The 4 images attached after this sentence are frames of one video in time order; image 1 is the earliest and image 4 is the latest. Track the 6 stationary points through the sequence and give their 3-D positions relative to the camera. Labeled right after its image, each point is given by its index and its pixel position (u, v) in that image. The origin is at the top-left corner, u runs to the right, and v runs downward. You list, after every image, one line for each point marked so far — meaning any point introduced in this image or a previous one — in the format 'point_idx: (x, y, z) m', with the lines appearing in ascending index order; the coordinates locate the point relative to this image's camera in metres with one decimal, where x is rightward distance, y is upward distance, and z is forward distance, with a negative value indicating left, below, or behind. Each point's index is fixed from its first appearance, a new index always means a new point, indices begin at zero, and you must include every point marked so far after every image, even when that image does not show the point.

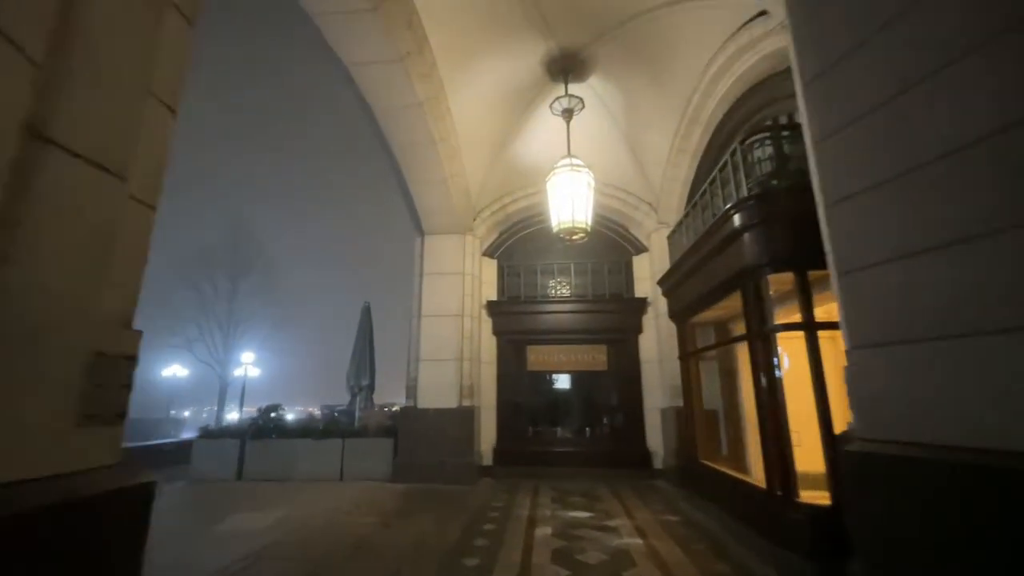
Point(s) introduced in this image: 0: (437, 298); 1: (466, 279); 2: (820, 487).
0: (-1.5, -0.2, +9.2) m
1: (-1.0, +0.2, +9.4) m
2: (+3.0, -1.9, +4.4) m
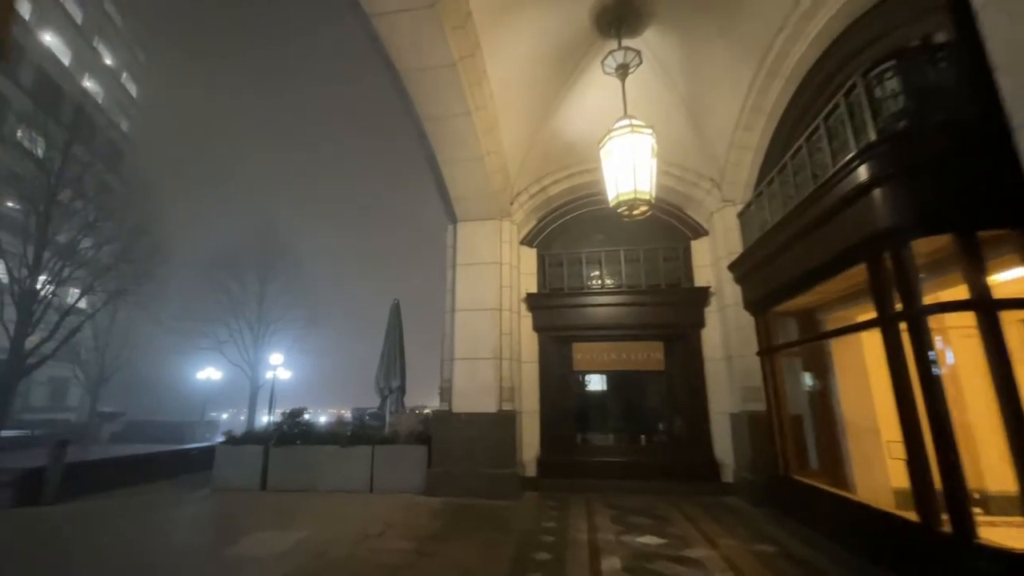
0: (-0.7, -0.1, +8.3) m
1: (-0.2, +0.4, +8.4) m
2: (+3.5, -1.7, +3.2) m
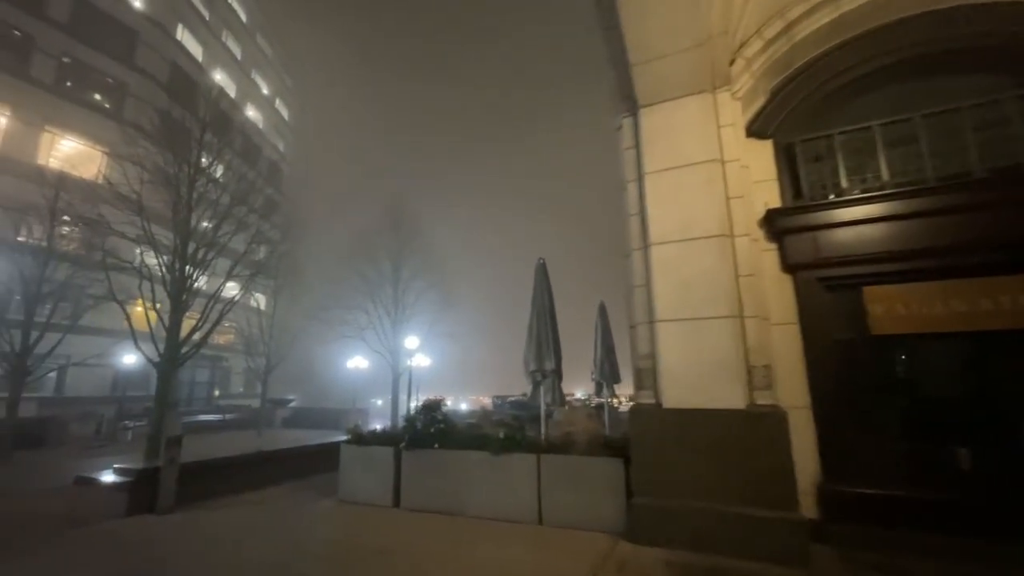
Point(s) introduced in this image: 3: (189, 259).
0: (+1.9, +0.9, +5.1) m
1: (+2.4, +1.3, +5.1) m
2: (+4.7, -0.6, -0.9) m
3: (-8.6, +0.8, +12.1) m
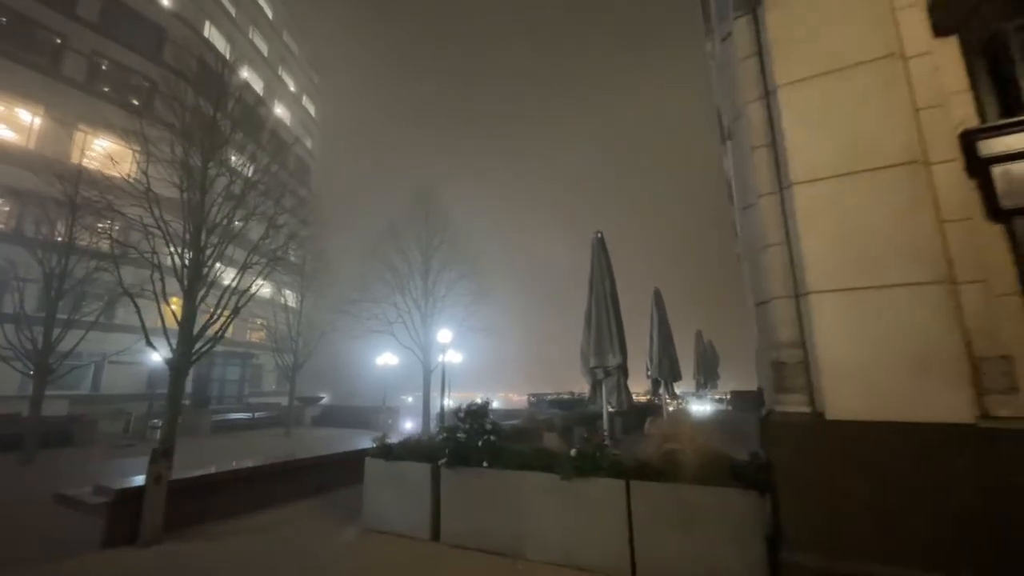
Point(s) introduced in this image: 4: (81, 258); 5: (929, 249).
0: (+2.5, +1.2, +3.5) m
1: (+3.1, +1.7, +3.4) m
2: (+5.0, -0.3, -2.7) m
3: (-7.6, +1.0, +11.1) m
4: (-15.6, +1.1, +16.2) m
5: (+2.9, +0.3, +3.1) m
